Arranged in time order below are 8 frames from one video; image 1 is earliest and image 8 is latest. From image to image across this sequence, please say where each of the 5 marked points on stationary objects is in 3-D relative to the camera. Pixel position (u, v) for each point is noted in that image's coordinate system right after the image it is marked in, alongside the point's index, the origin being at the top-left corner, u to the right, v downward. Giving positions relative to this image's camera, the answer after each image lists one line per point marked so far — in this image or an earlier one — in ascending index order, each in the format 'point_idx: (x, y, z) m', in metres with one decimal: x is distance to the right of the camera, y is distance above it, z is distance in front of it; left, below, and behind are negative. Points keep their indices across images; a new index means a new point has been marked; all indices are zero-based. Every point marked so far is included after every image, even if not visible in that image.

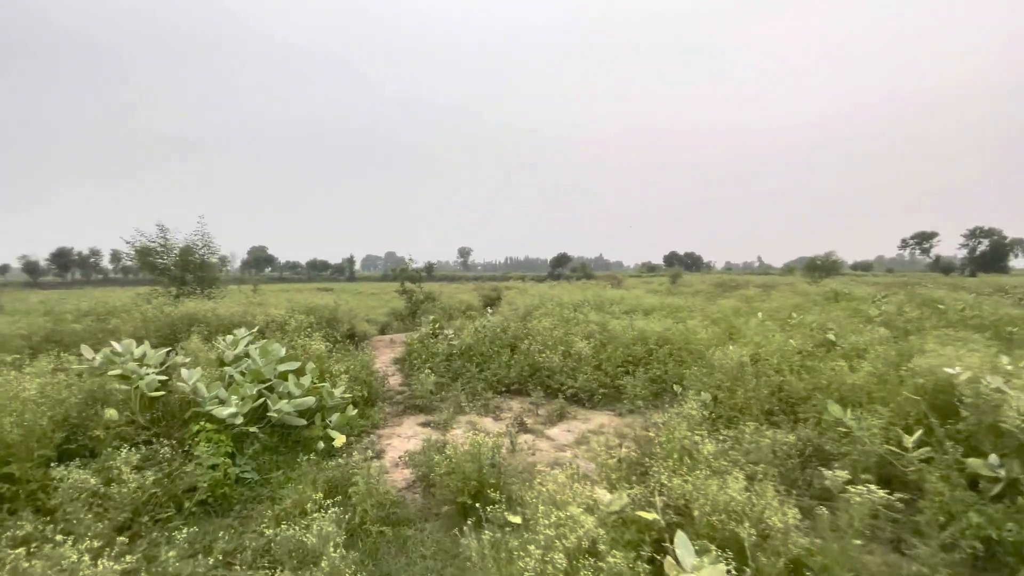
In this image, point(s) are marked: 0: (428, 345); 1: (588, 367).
0: (-1.6, -1.1, +8.9) m
1: (+1.2, -1.2, +7.1) m
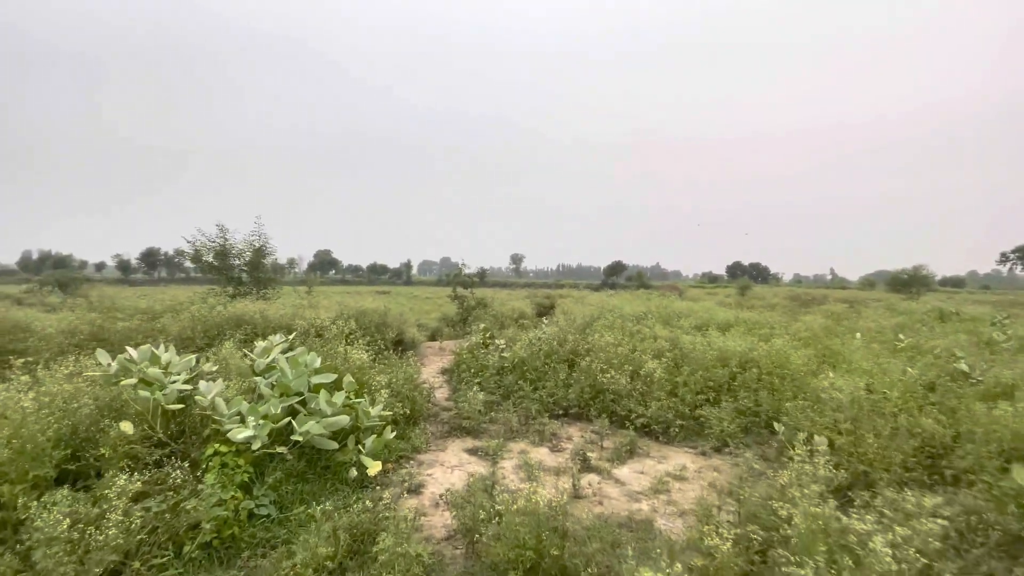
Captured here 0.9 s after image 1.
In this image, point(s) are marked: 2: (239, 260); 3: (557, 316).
0: (-0.6, -1.2, +8.2) m
1: (+2.0, -1.4, +6.0) m
2: (-6.9, +0.7, +11.8) m
3: (+1.2, -0.8, +12.5) m
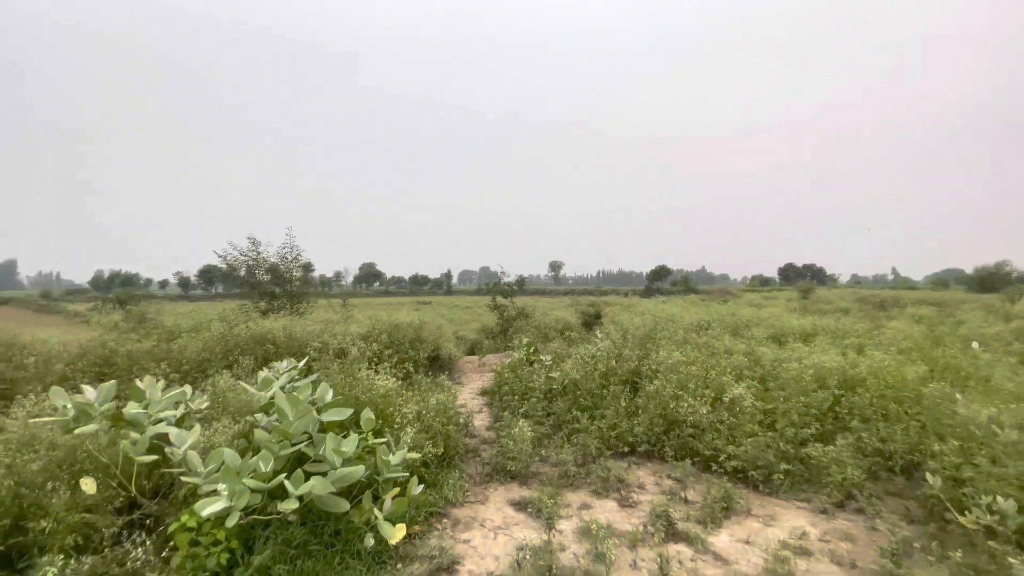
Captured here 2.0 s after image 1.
0: (+0.1, -1.4, +7.2) m
1: (+2.5, -1.4, +4.8) m
2: (-5.9, +0.4, +11.4) m
3: (+2.3, -1.0, +11.3) m
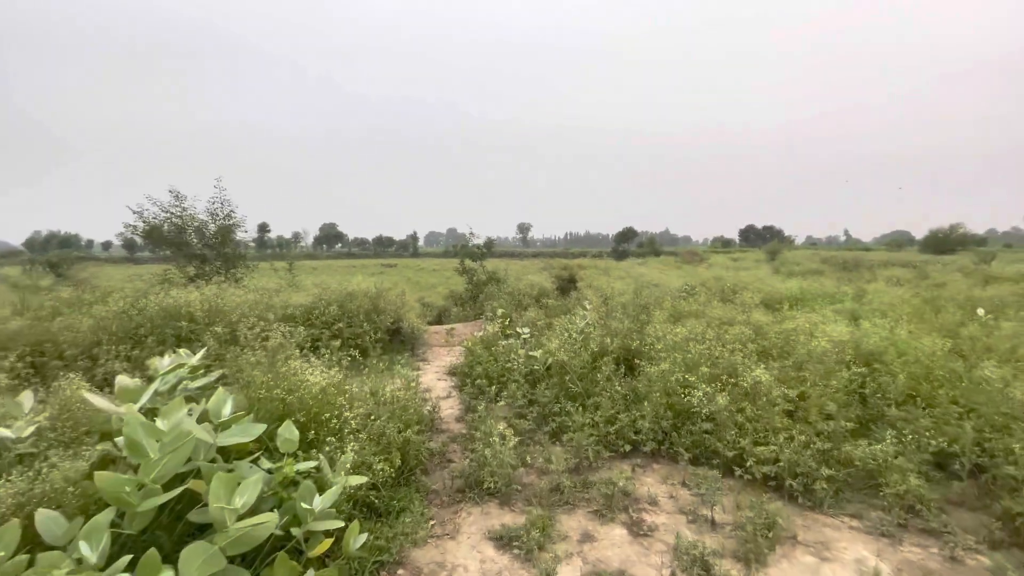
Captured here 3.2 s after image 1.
0: (-0.2, -0.9, +6.1) m
1: (+2.3, -1.1, +4.0) m
2: (-6.5, +1.2, +9.7) m
3: (+1.6, -0.1, +10.4) m
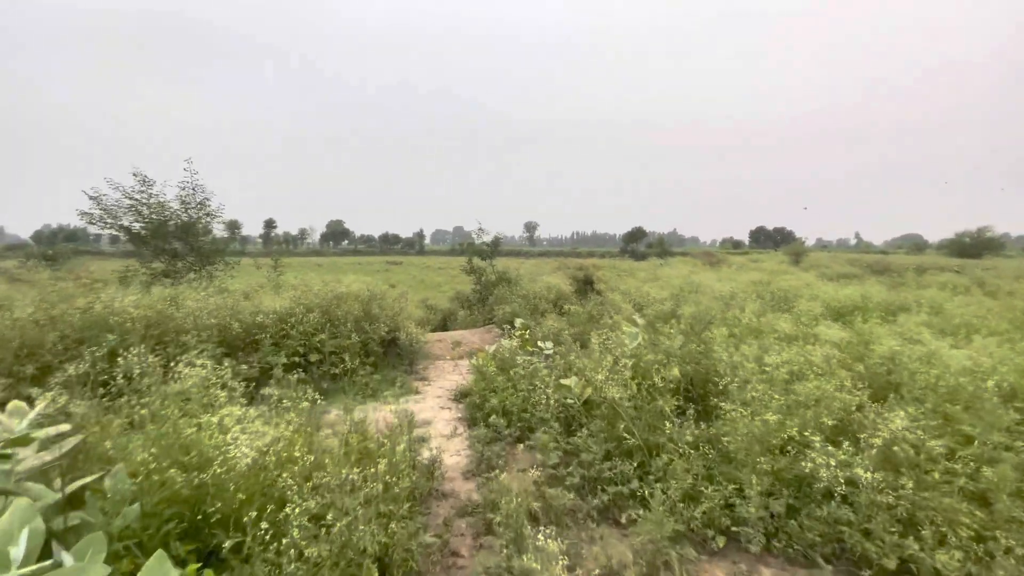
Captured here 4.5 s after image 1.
0: (0.0, -1.0, +4.8) m
1: (+2.5, -1.2, +2.6) m
2: (-6.2, +1.2, +8.5) m
3: (+1.9, -0.2, +9.0) m
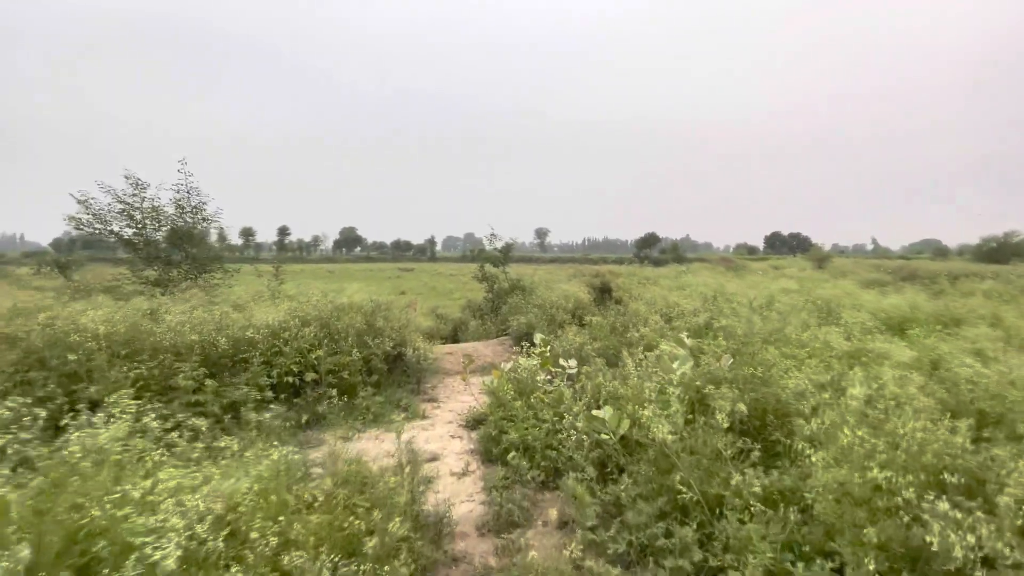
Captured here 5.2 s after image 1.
0: (+0.2, -1.1, +4.1) m
1: (+2.7, -1.3, +1.9) m
2: (-5.9, +1.0, +7.9) m
3: (+2.2, -0.4, +8.3) m
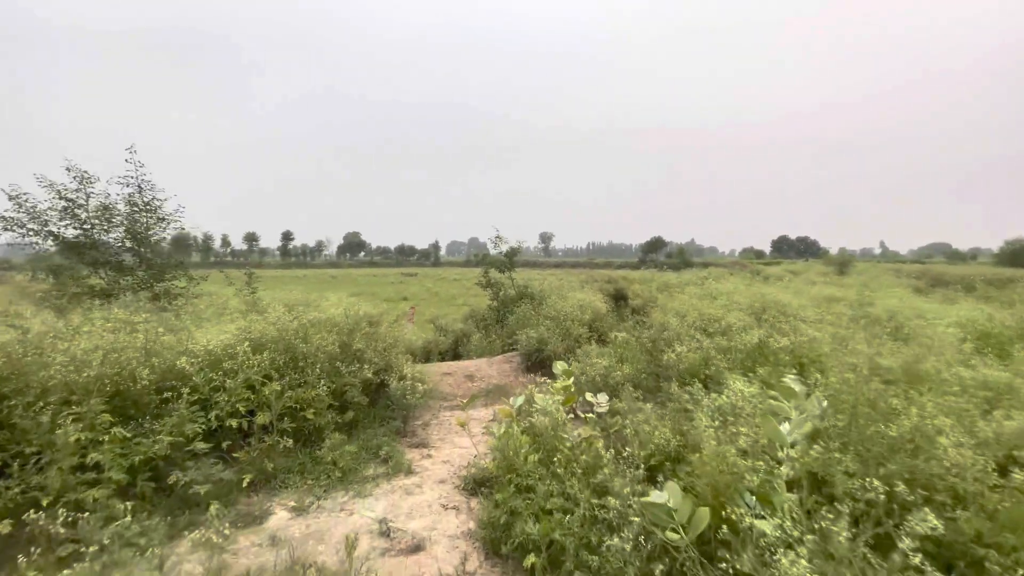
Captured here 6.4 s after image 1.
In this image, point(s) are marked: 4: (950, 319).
0: (+0.3, -1.2, +2.9) m
1: (+2.8, -1.4, +0.6) m
2: (-5.8, +0.9, +6.8) m
3: (+2.4, -0.6, +7.1) m
4: (+6.9, -0.5, +7.2) m
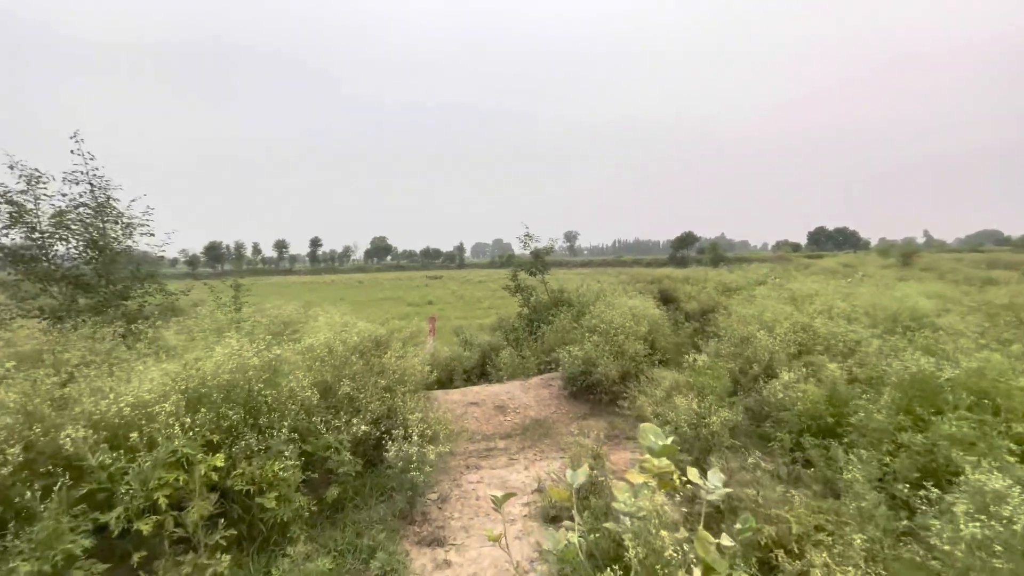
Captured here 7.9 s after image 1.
0: (+0.6, -1.3, +1.4) m
1: (+2.9, -1.4, -1.0) m
2: (-5.3, +0.6, +5.6) m
3: (+2.9, -0.6, +5.5) m
4: (+7.4, -0.5, +5.3) m
